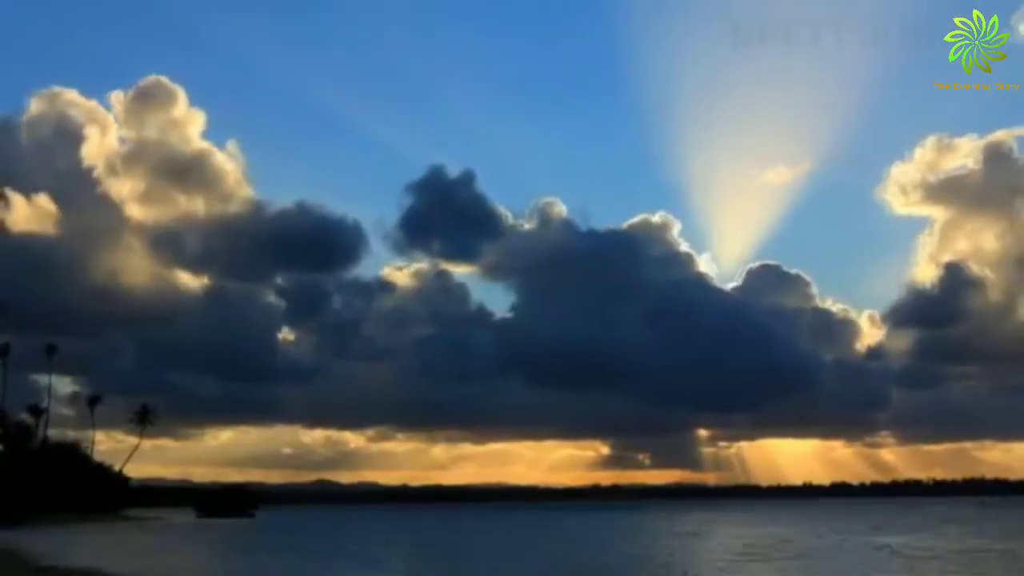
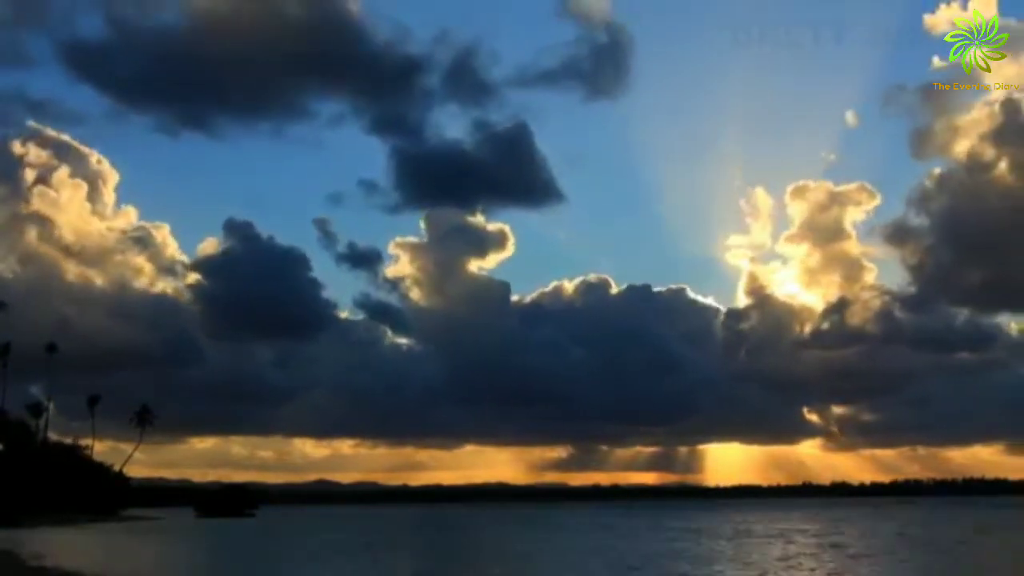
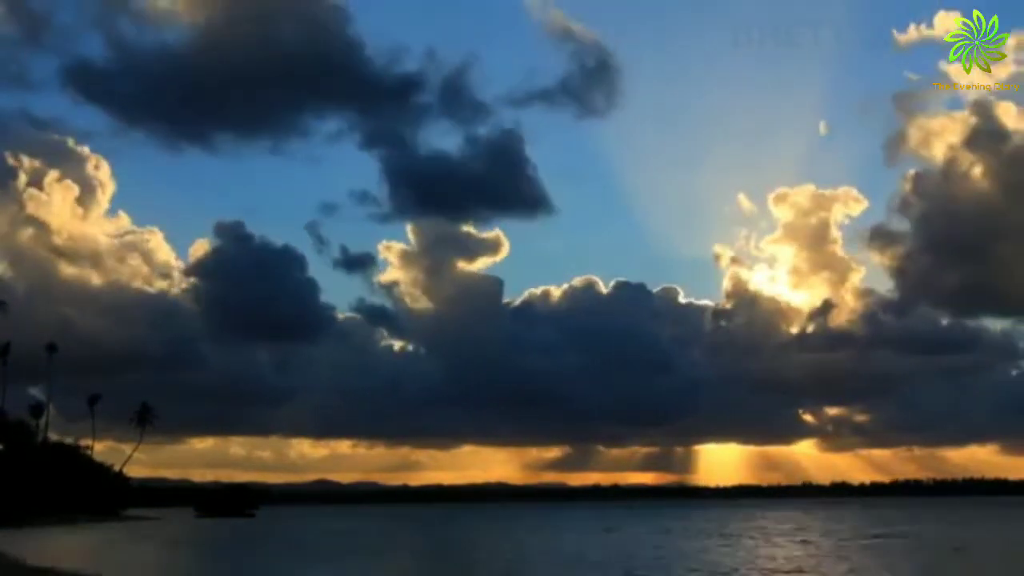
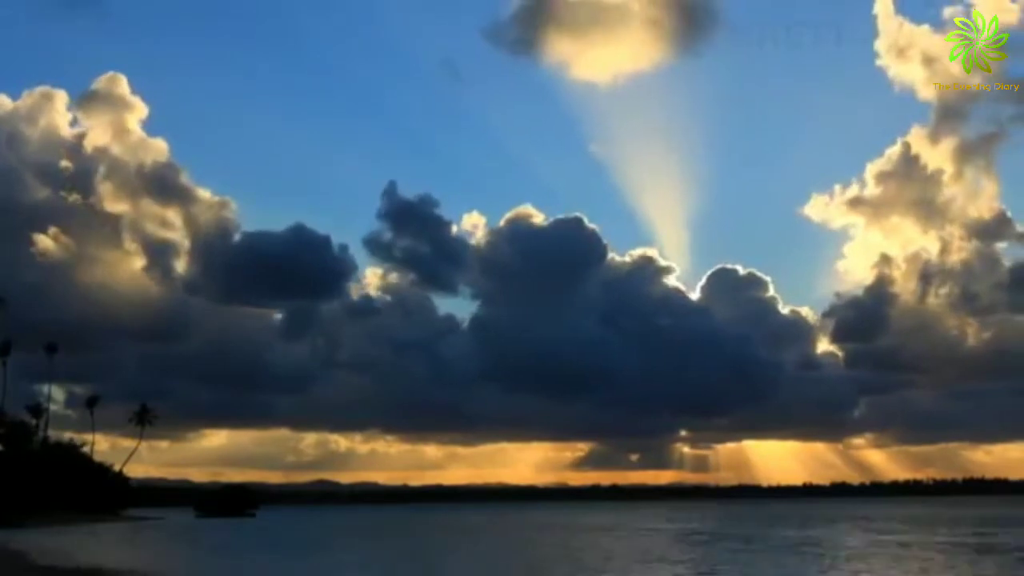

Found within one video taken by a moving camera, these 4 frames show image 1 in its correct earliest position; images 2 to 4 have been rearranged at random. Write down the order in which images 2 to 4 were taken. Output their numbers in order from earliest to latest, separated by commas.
4, 2, 3
